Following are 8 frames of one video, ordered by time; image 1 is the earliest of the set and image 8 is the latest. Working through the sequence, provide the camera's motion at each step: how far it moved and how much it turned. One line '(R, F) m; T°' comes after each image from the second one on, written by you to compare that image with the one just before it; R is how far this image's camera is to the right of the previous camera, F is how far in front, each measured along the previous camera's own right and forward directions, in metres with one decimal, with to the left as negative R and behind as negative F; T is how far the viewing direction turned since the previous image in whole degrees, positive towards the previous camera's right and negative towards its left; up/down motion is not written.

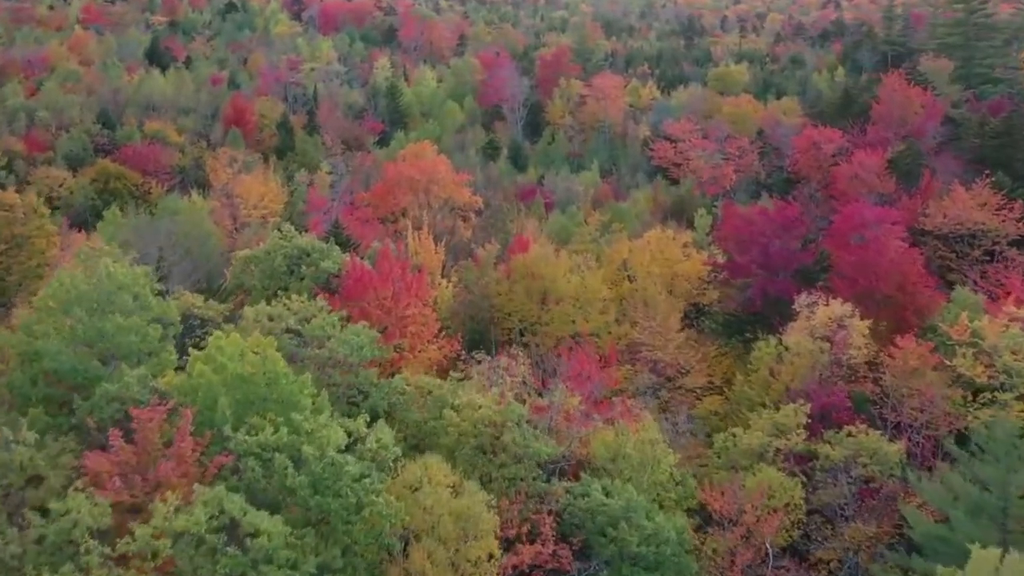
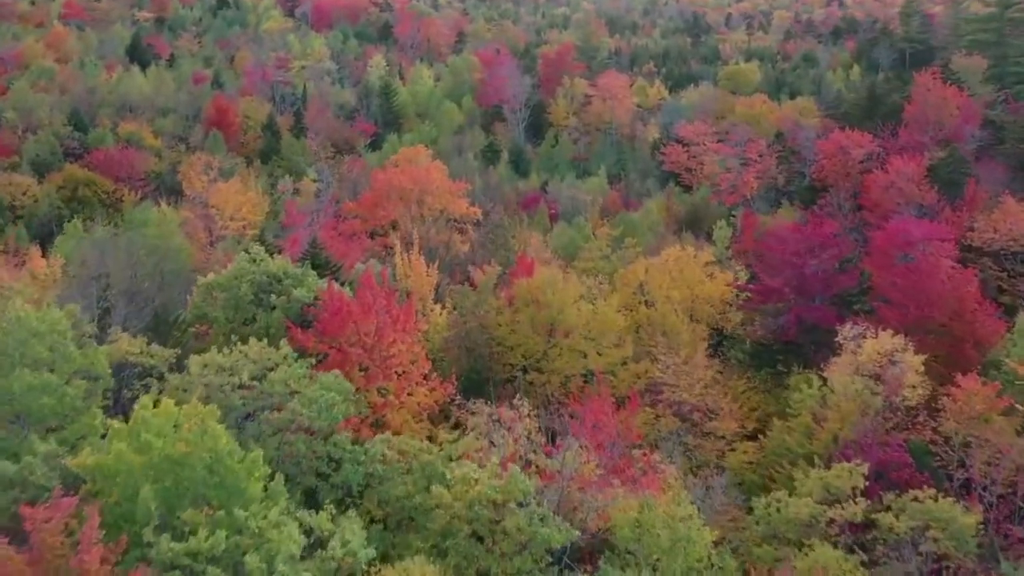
(-0.1, +4.4) m; 0°
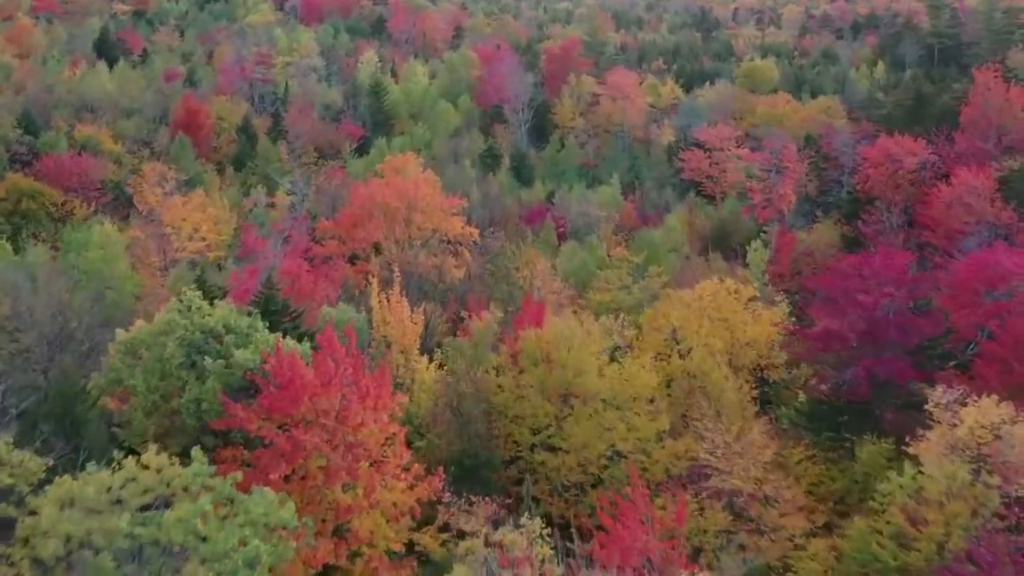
(-0.1, +6.4) m; 0°
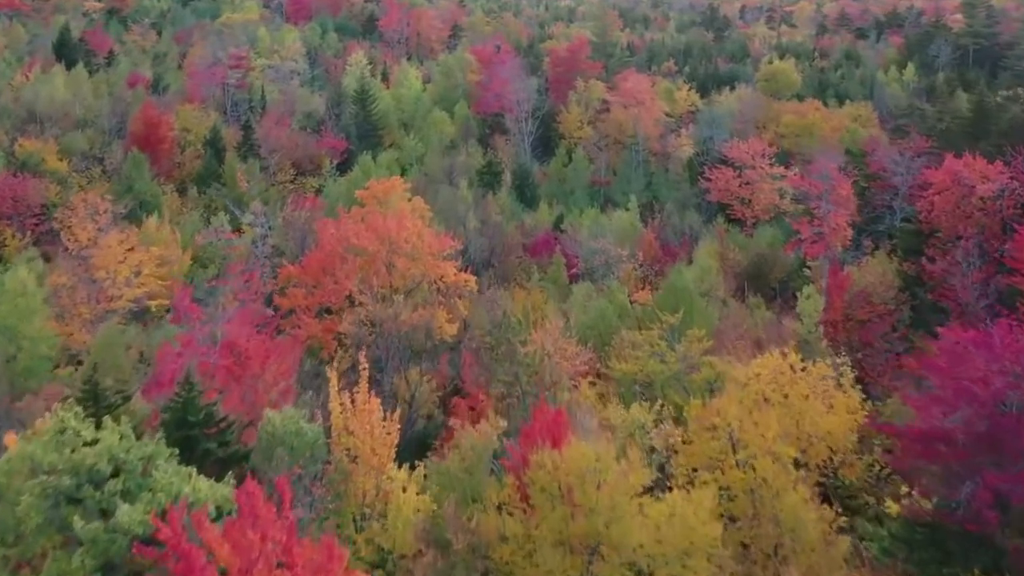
(-0.1, +6.8) m; 0°
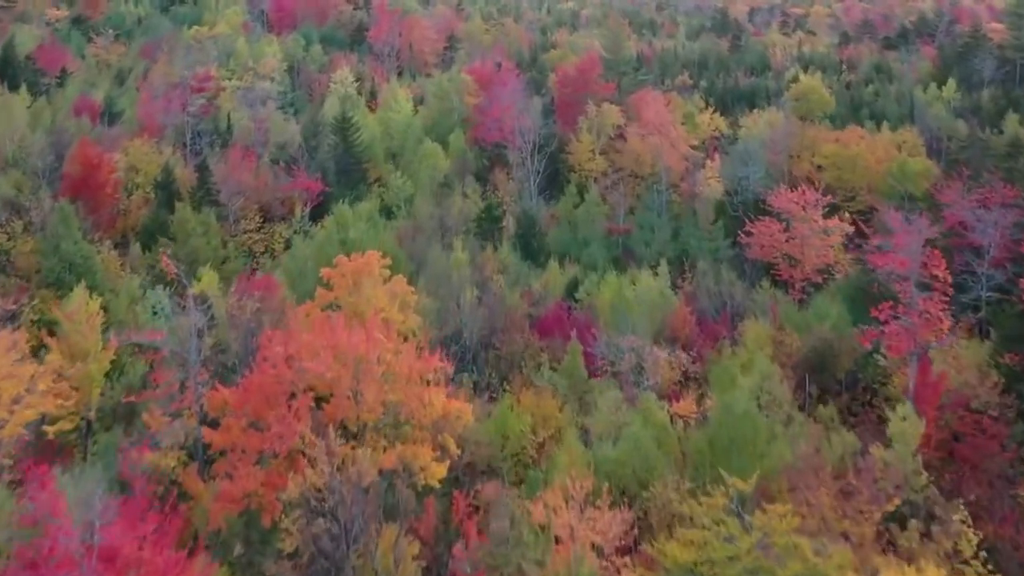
(-0.2, +7.8) m; 0°
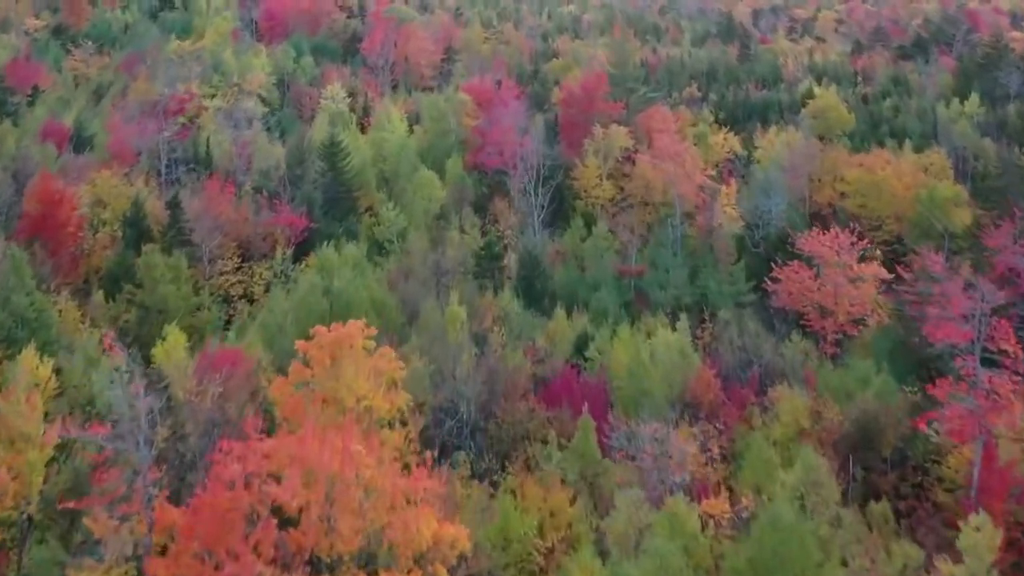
(-0.1, +3.9) m; 0°
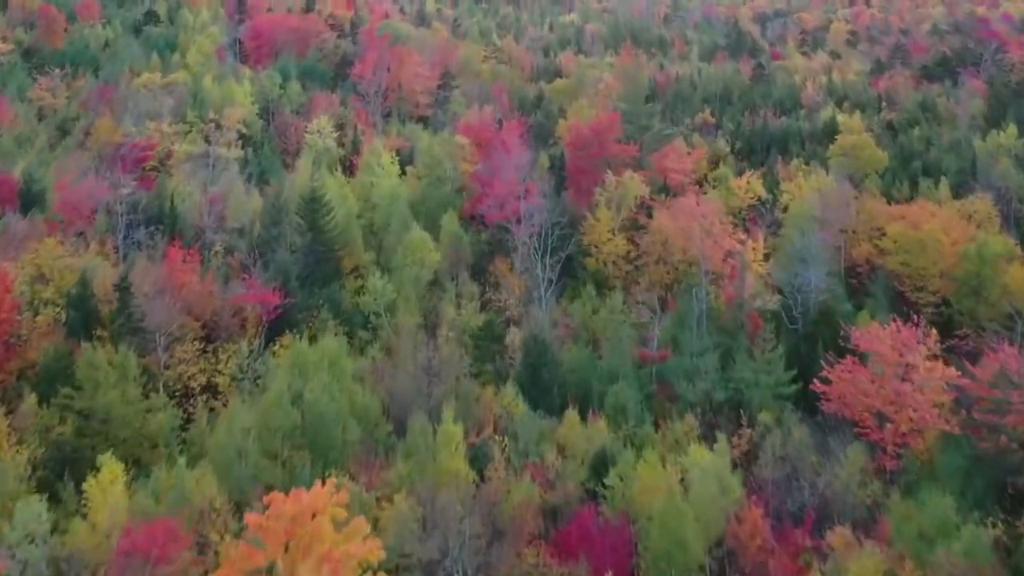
(-0.1, +5.5) m; 0°
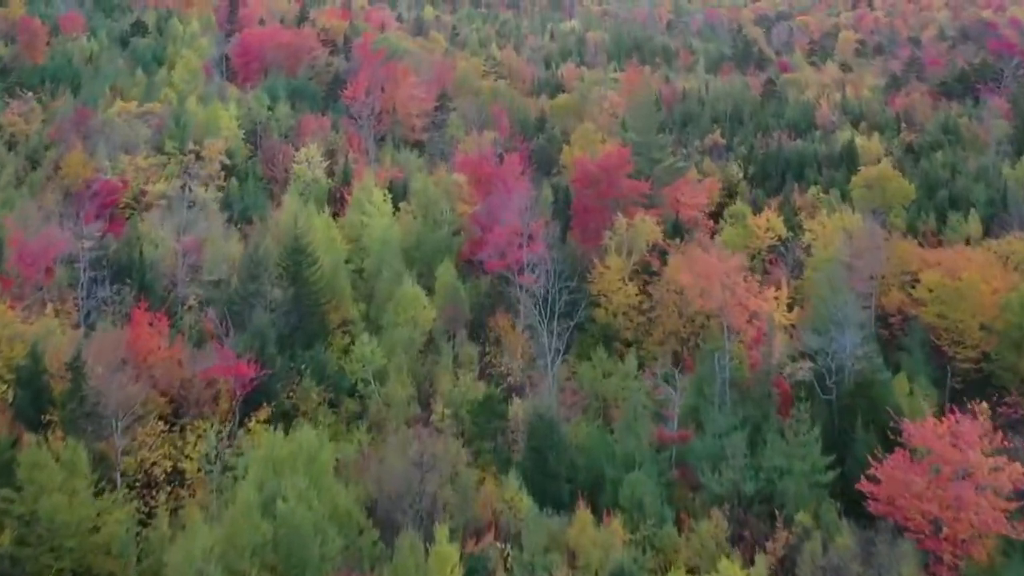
(-0.1, +3.9) m; 0°
